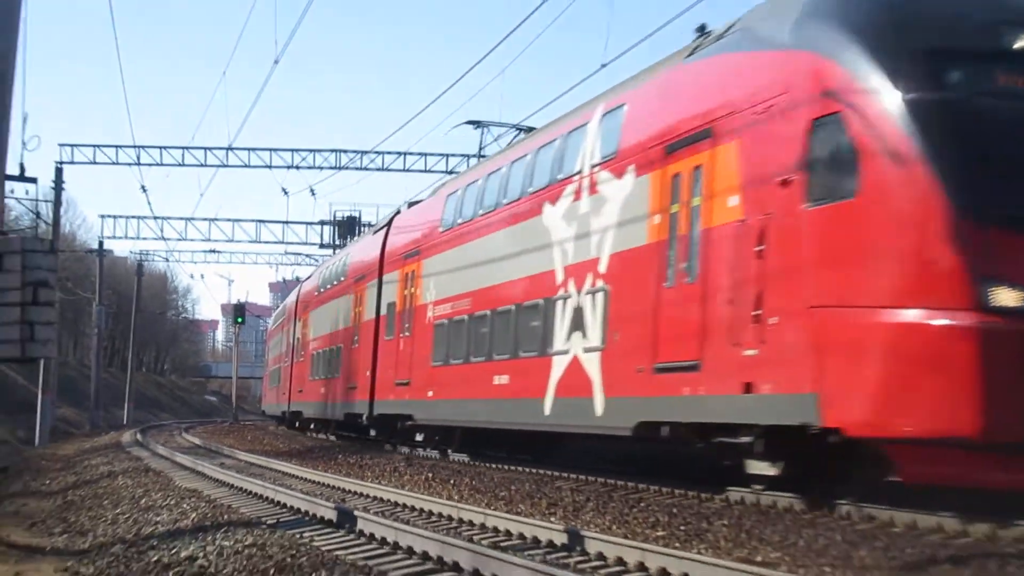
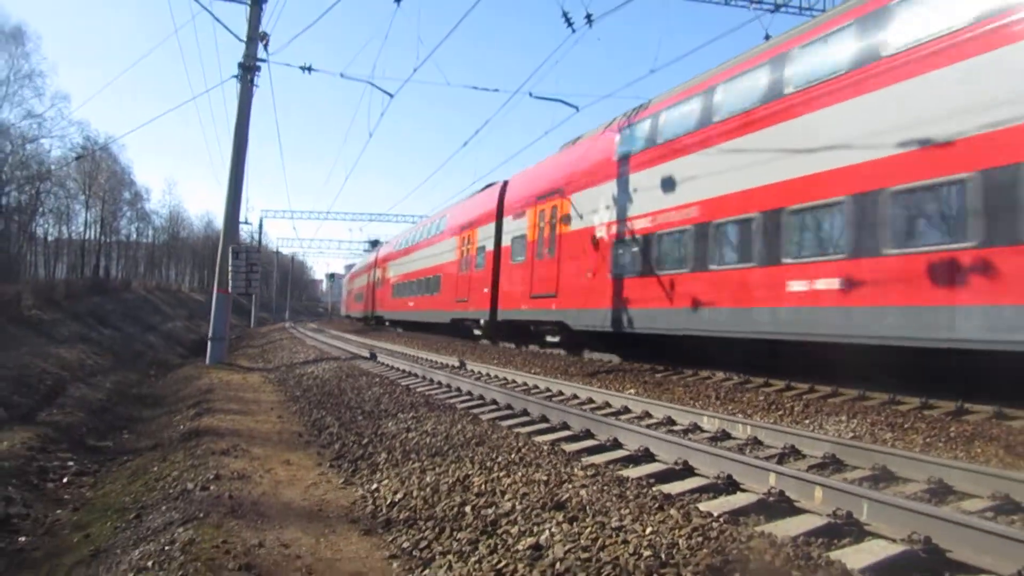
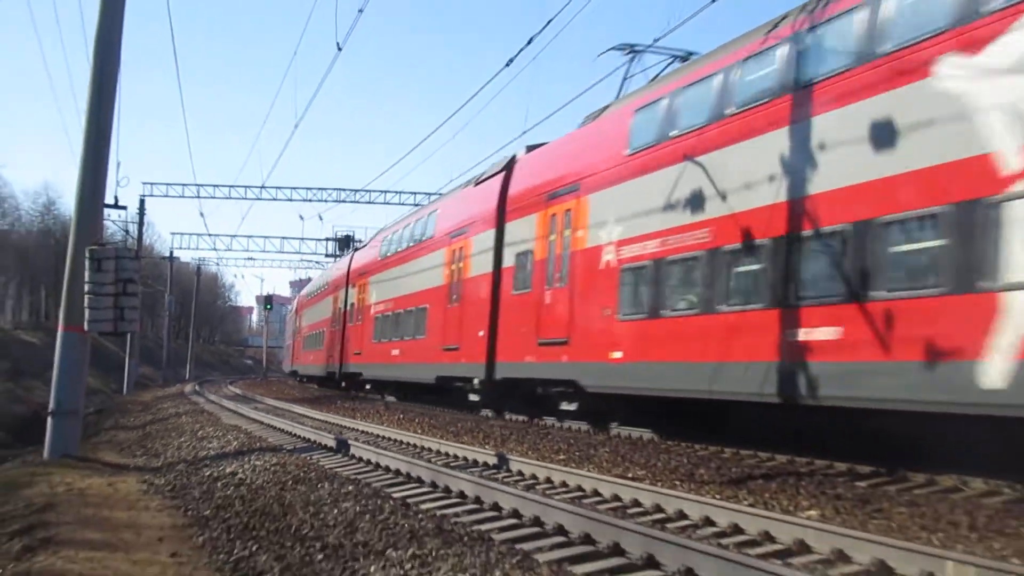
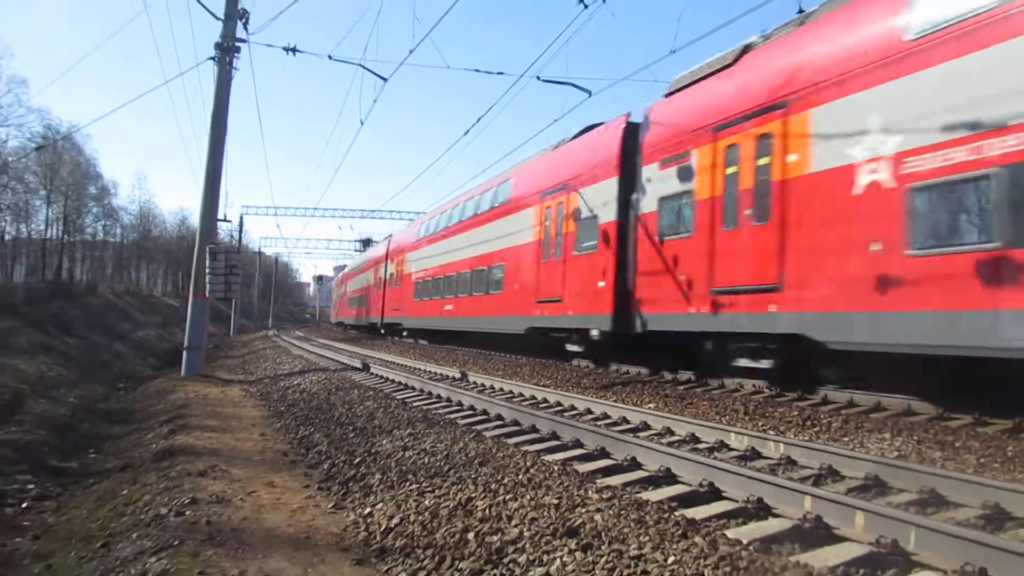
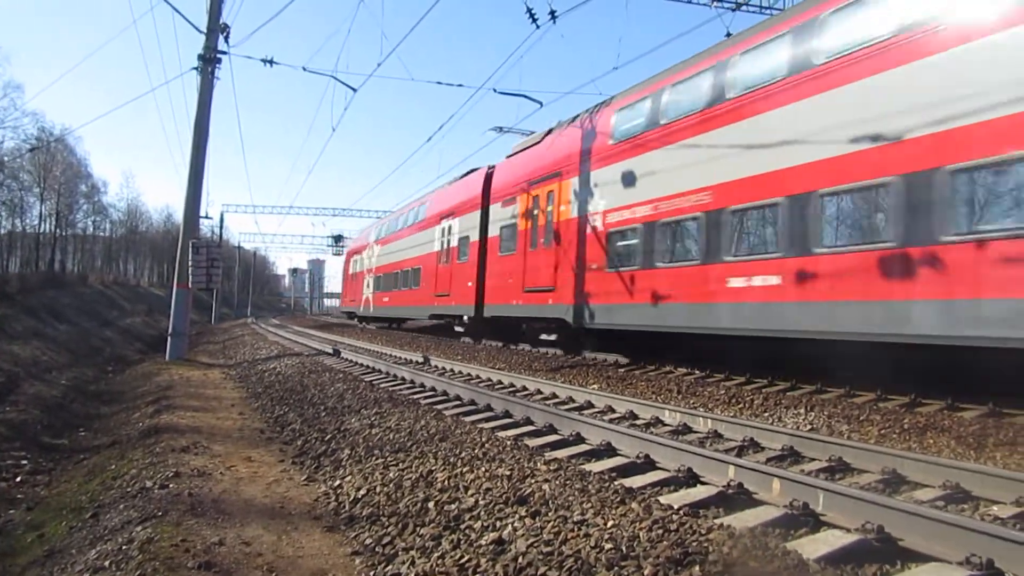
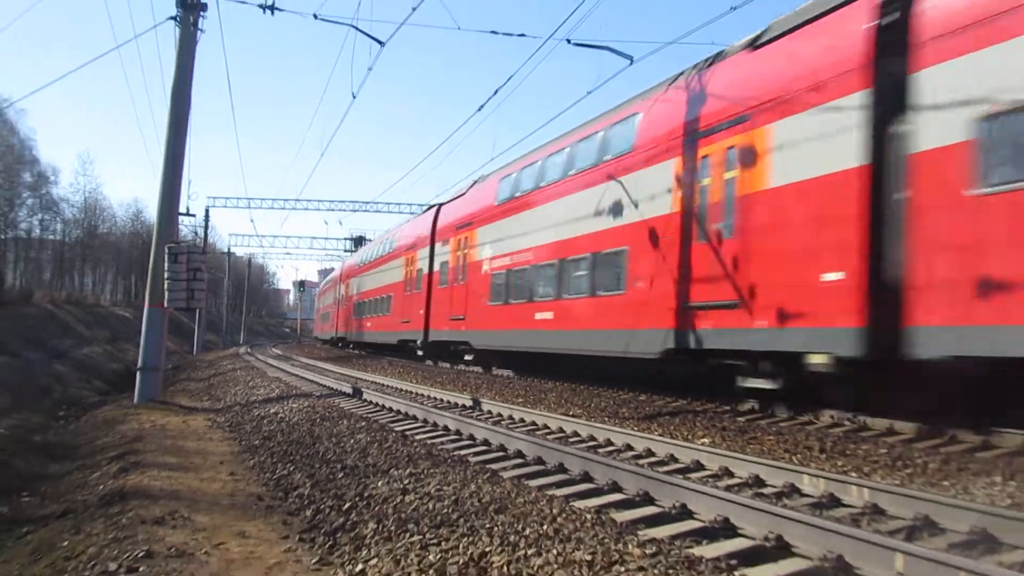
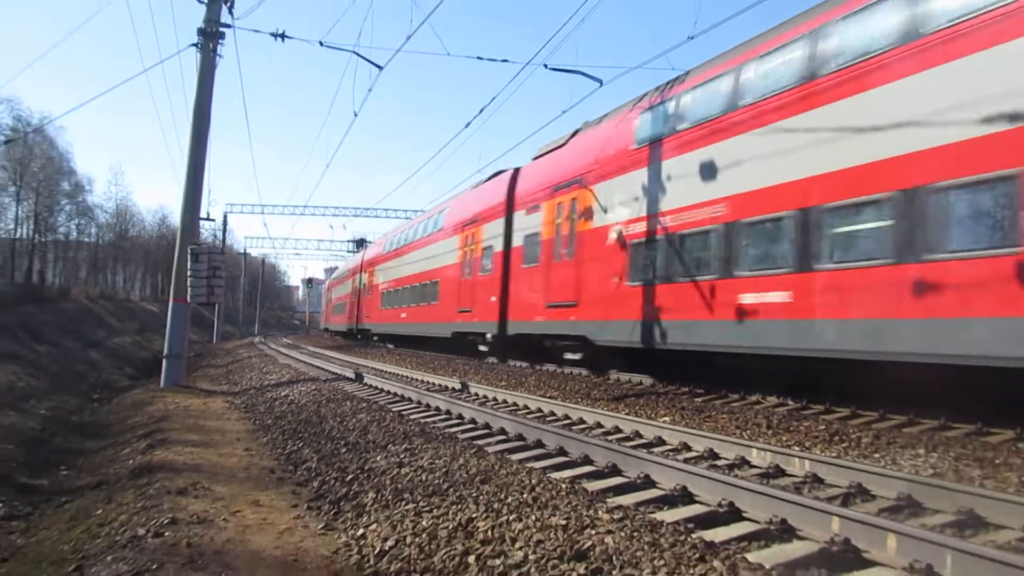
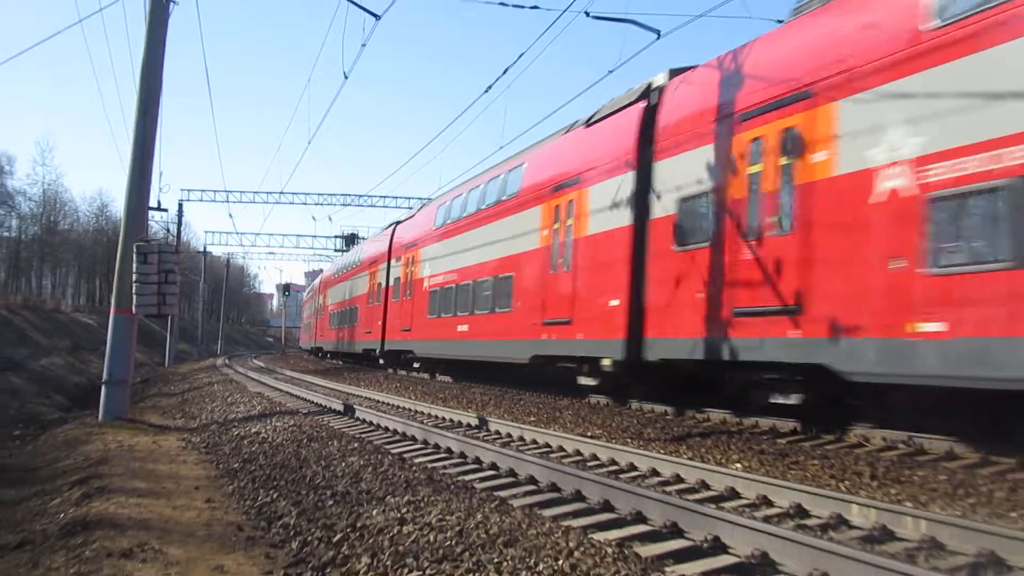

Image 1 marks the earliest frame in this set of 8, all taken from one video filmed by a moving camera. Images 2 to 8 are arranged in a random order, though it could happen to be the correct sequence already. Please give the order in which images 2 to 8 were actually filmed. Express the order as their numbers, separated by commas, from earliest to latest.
3, 8, 6, 7, 4, 2, 5
